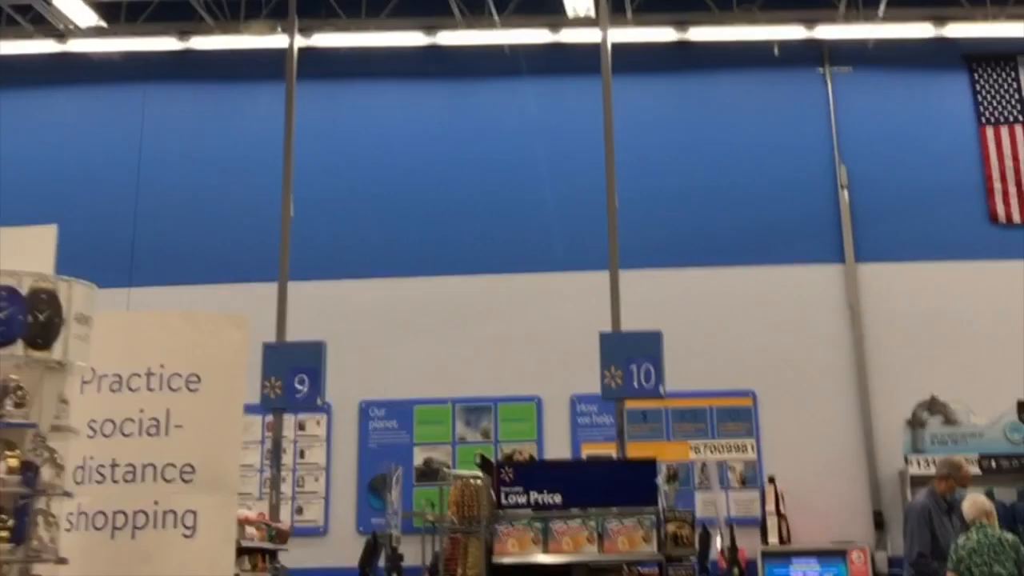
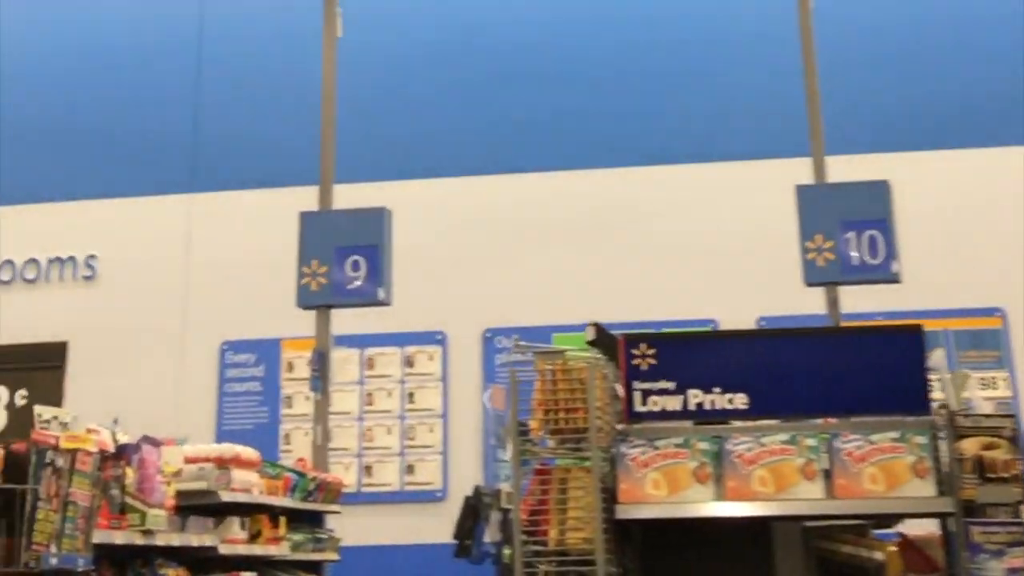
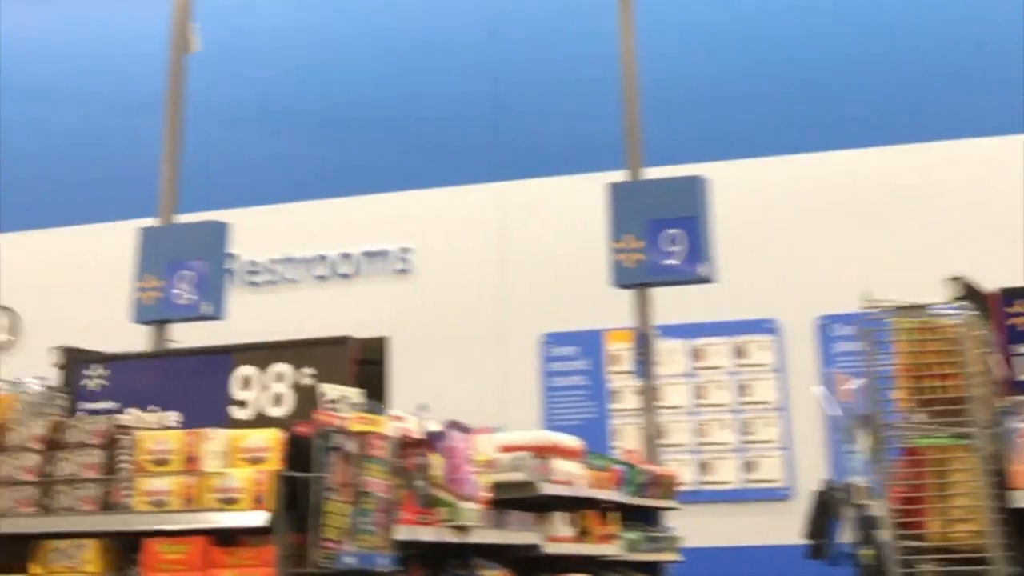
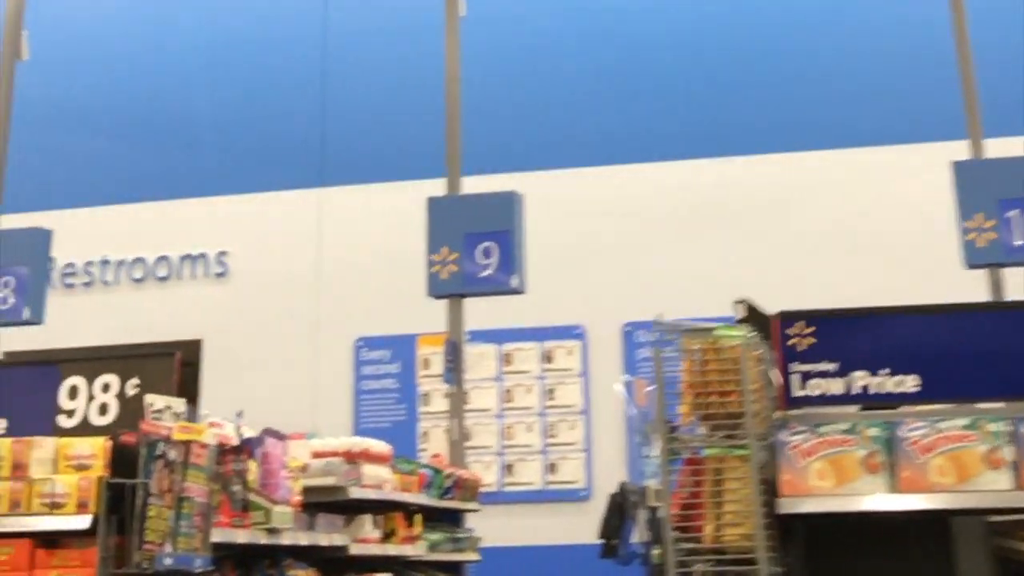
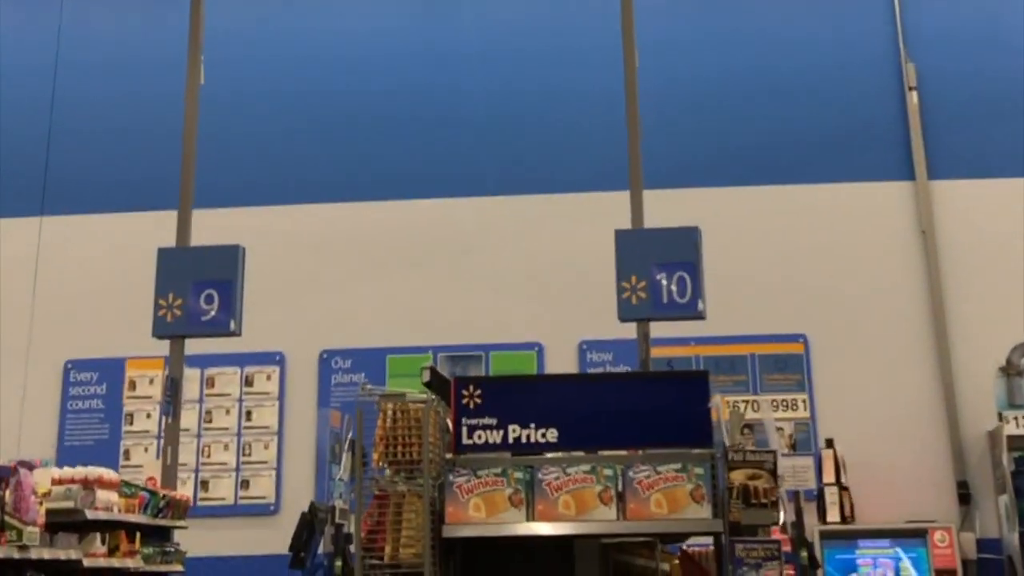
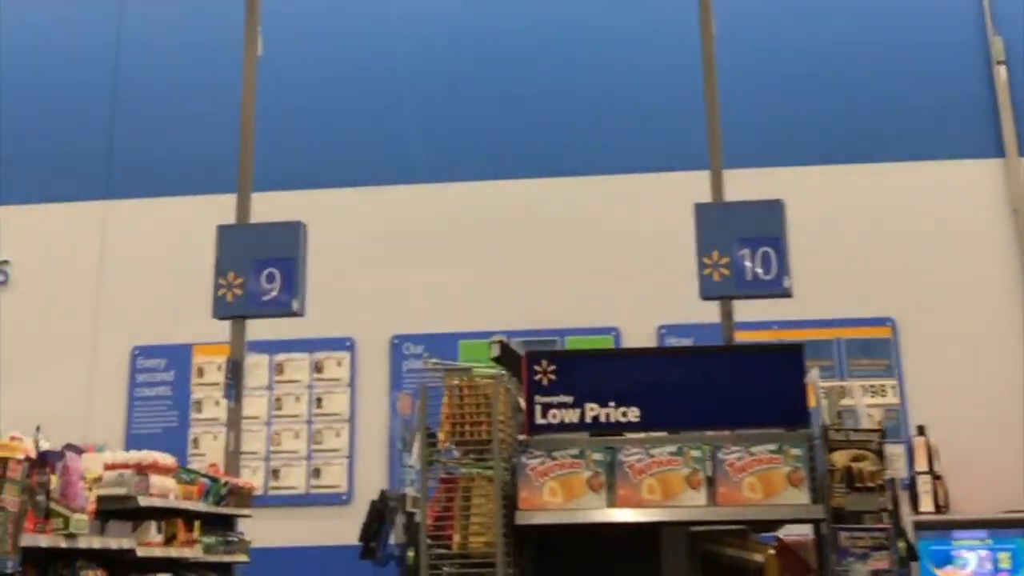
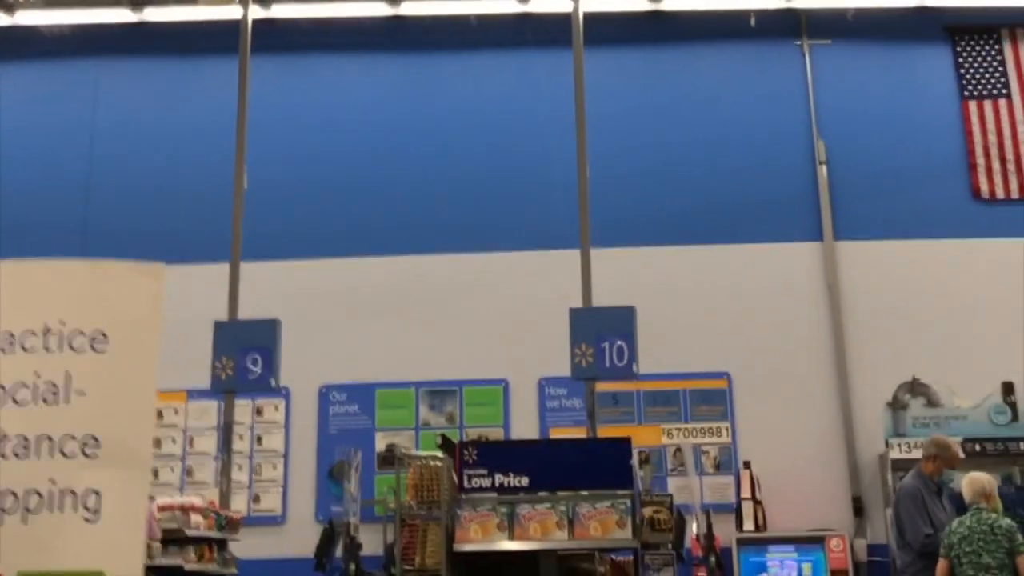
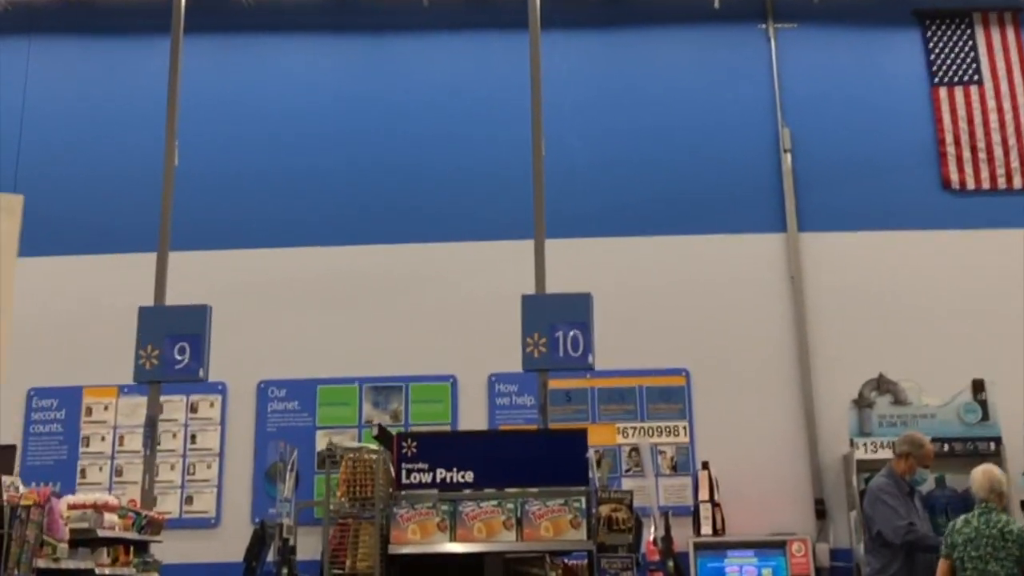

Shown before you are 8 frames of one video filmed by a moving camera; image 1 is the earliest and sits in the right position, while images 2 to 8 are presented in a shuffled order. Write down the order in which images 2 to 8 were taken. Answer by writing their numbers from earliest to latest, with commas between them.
7, 8, 5, 6, 2, 4, 3
